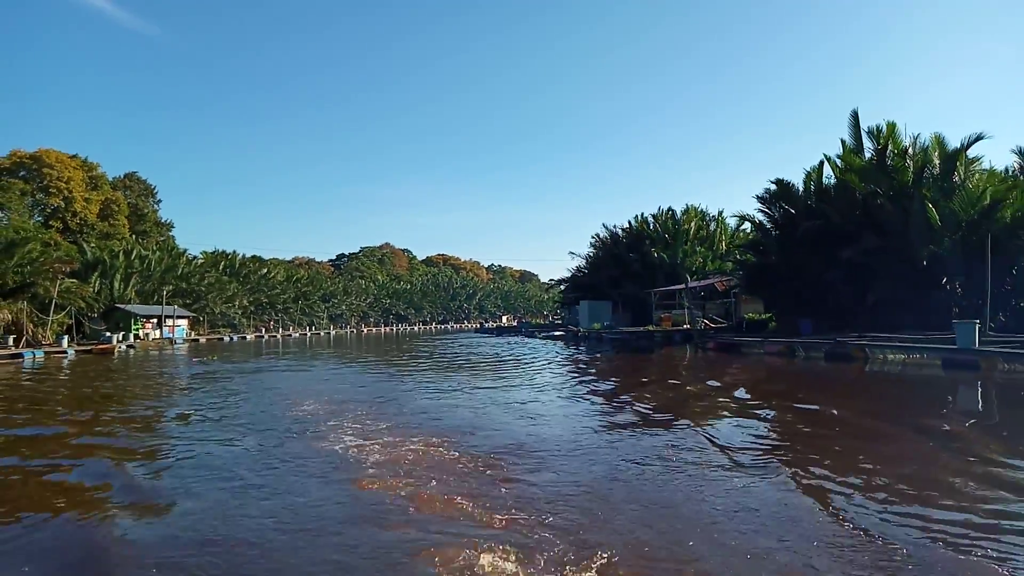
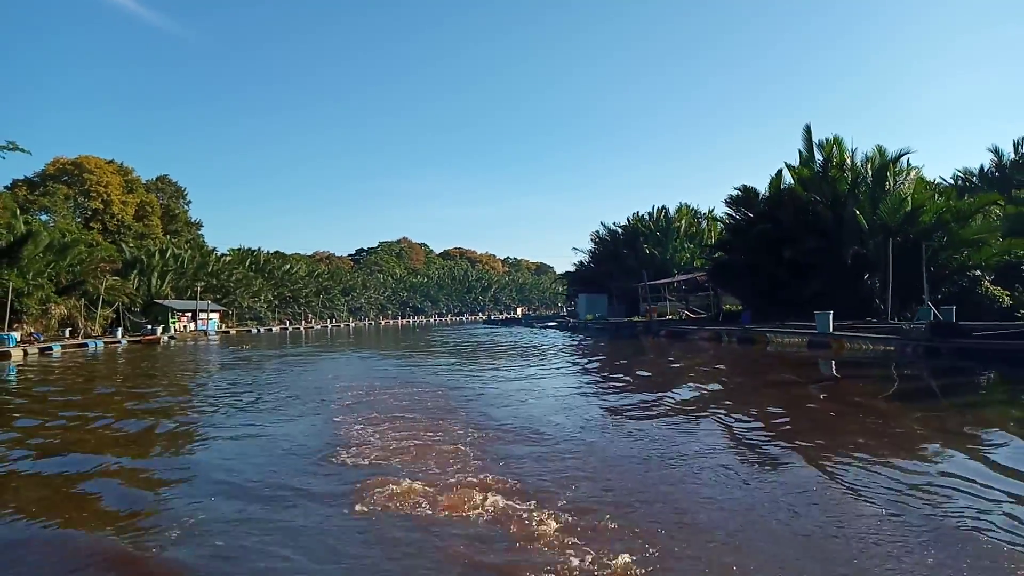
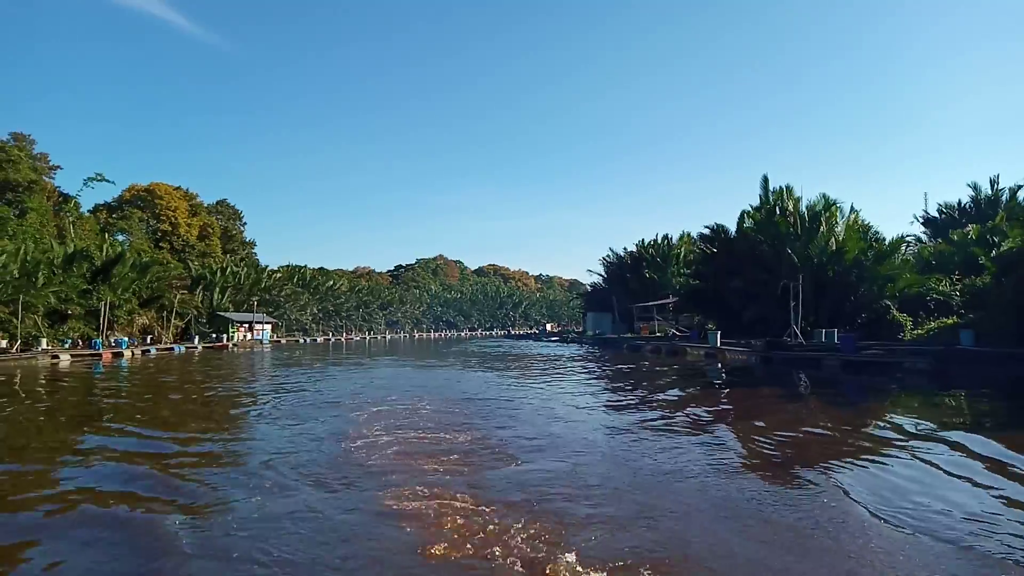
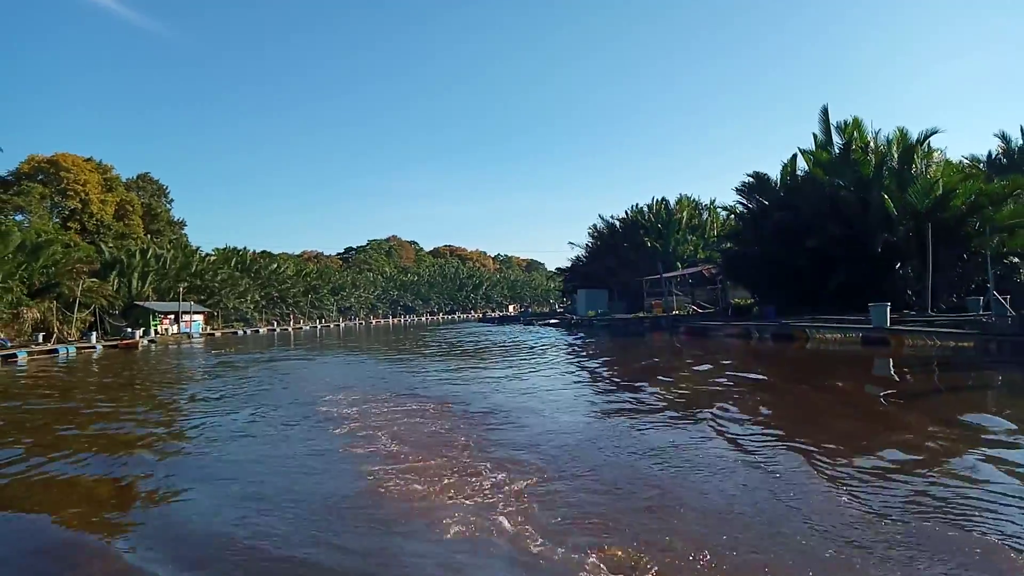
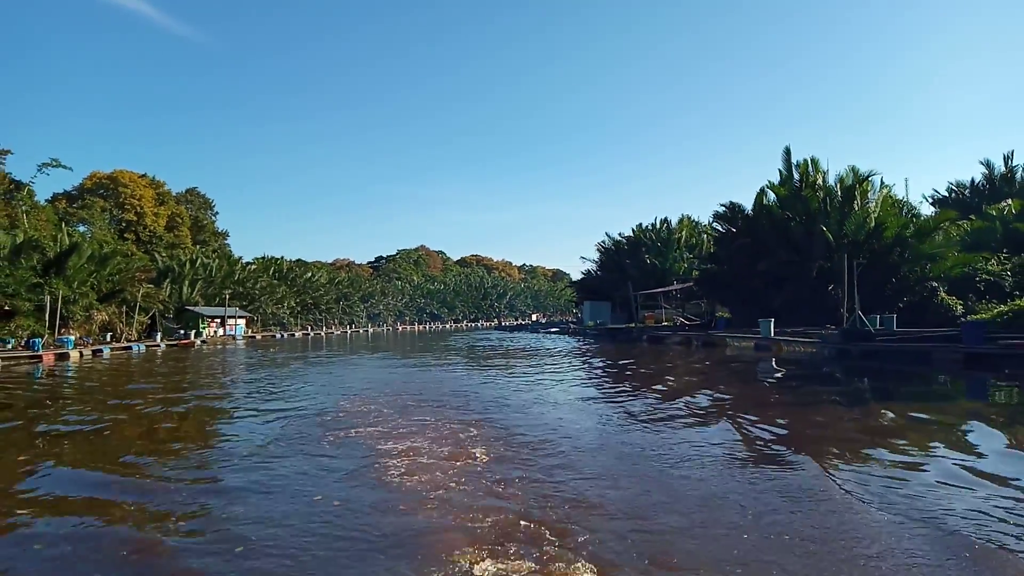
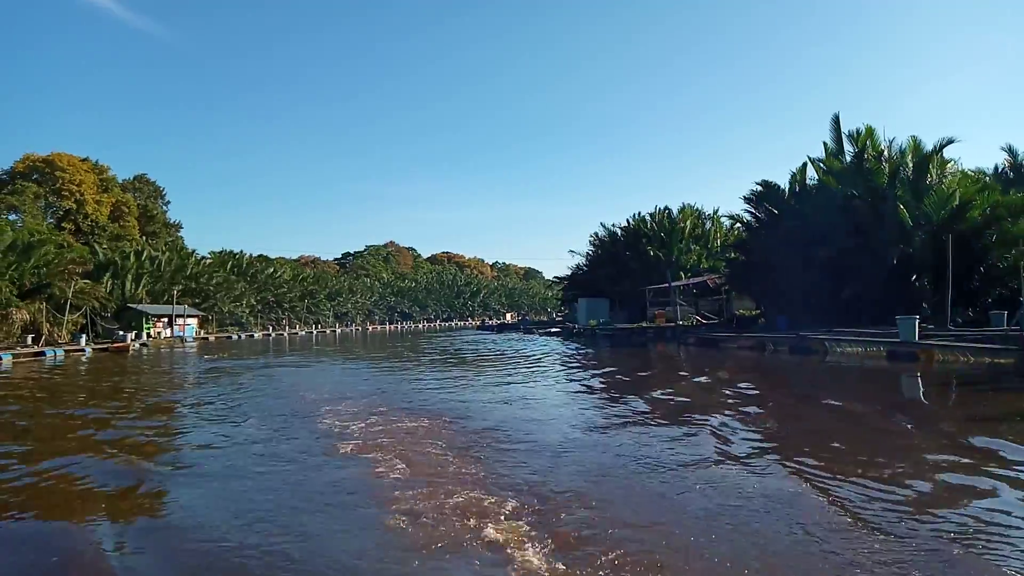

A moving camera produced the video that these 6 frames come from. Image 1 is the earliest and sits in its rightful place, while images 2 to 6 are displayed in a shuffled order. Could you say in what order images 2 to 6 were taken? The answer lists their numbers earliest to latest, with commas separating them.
6, 4, 2, 5, 3
